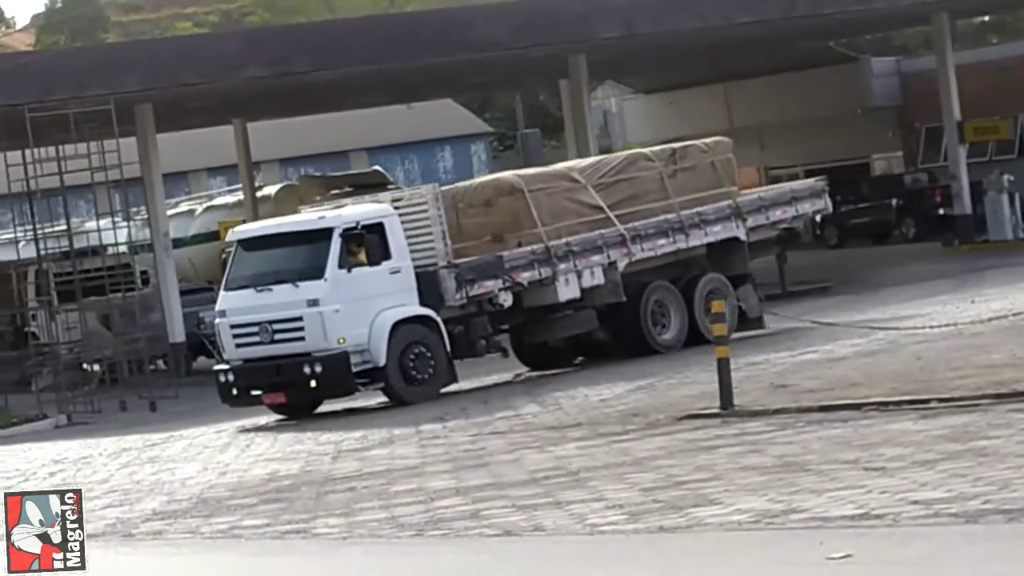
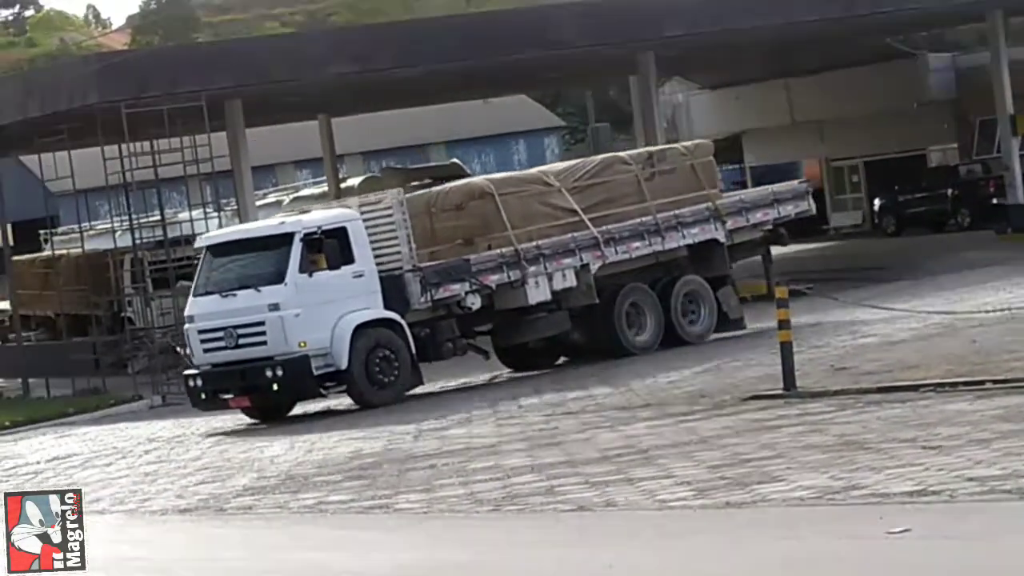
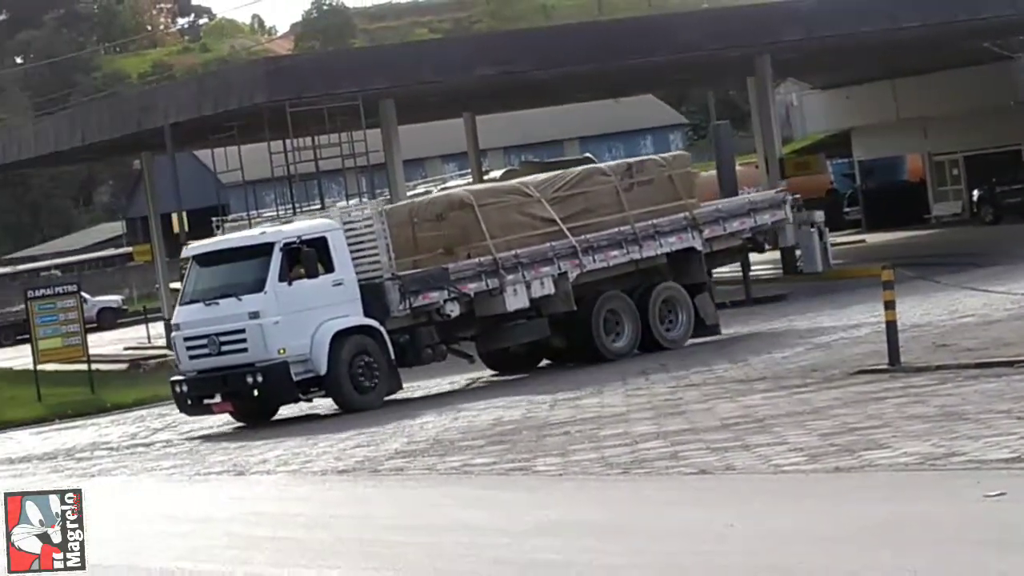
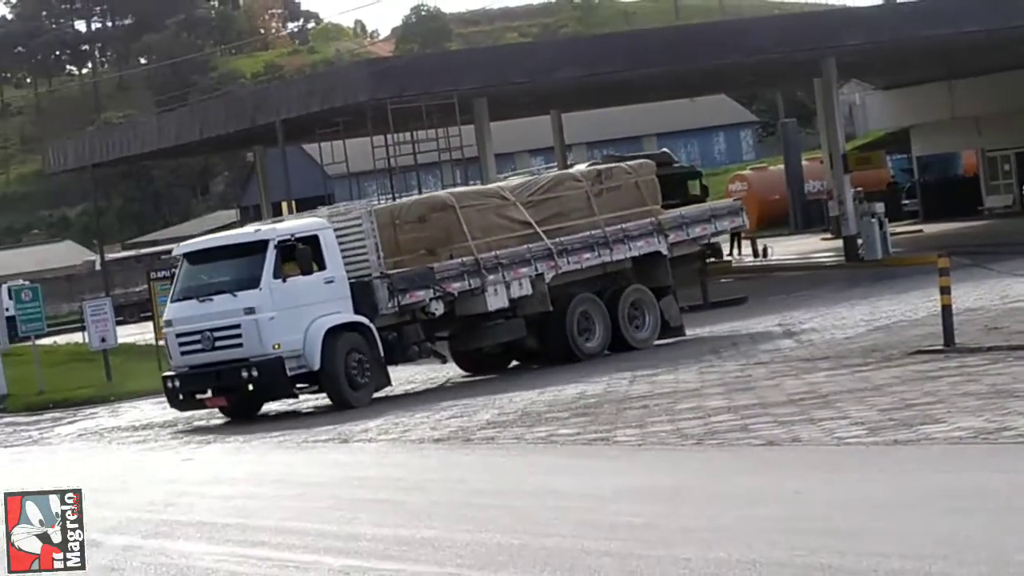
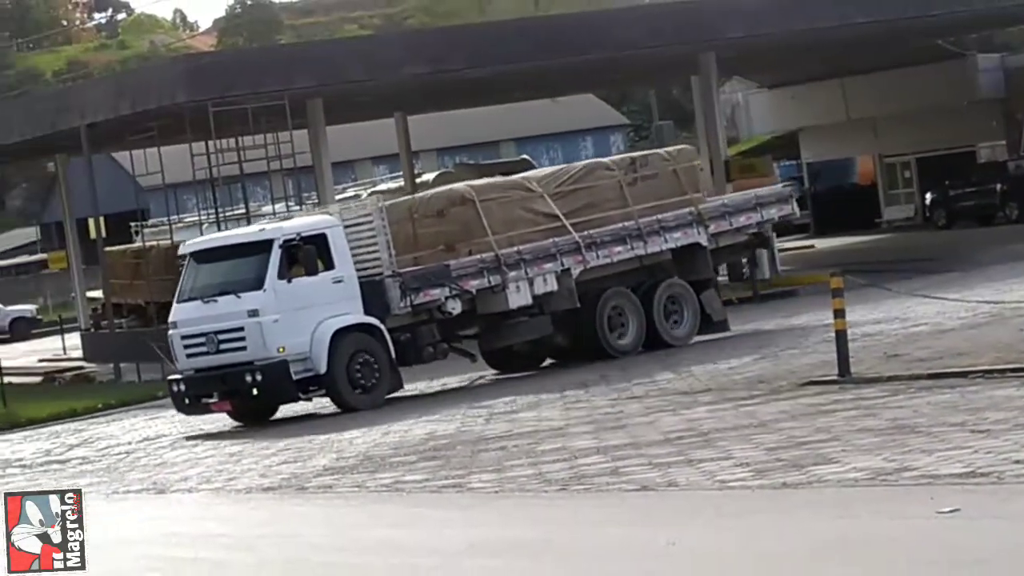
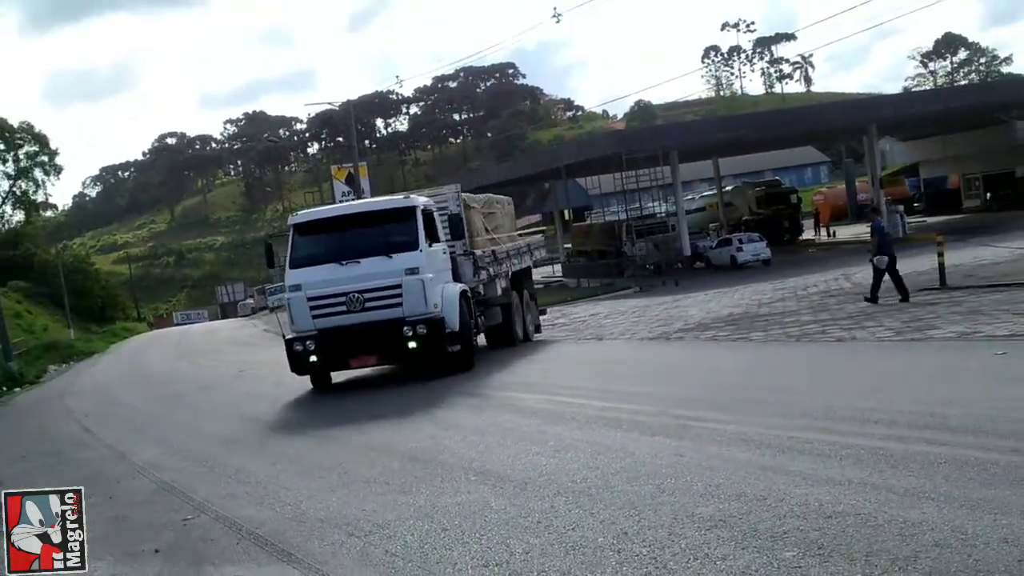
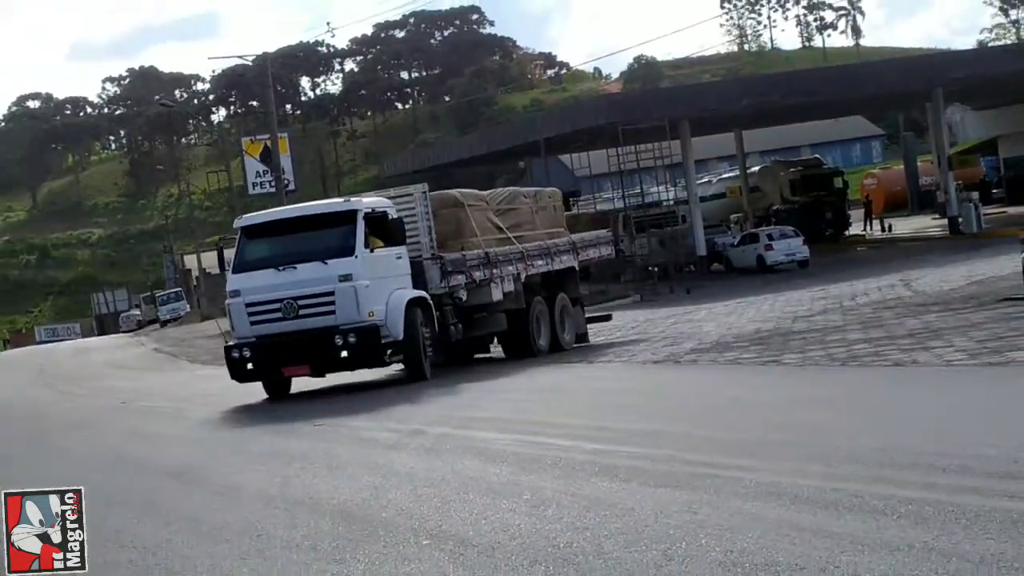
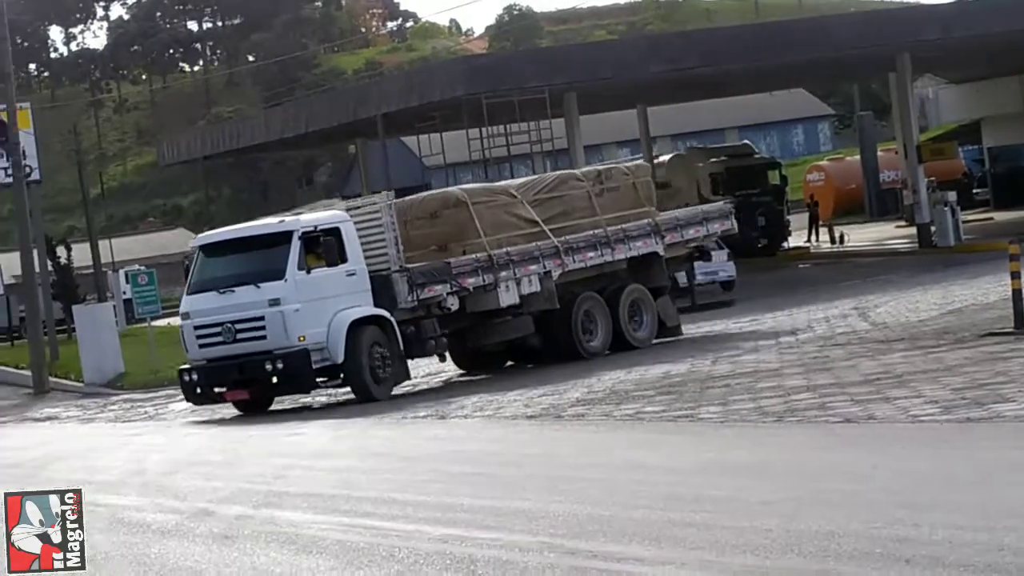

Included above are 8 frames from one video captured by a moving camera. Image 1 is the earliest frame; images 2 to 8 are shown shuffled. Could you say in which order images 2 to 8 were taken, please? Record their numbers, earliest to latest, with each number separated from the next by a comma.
2, 5, 3, 4, 8, 7, 6
